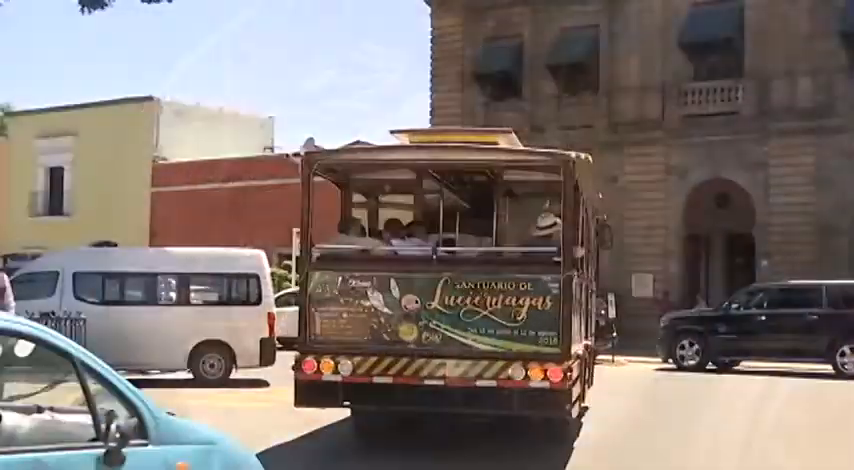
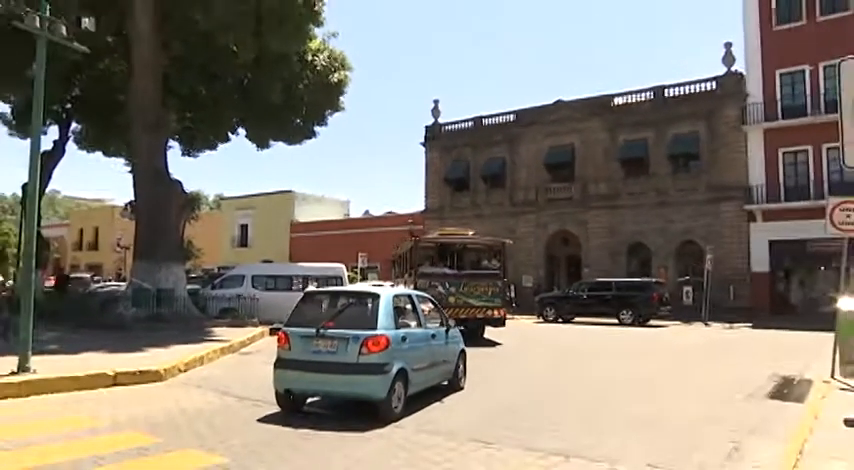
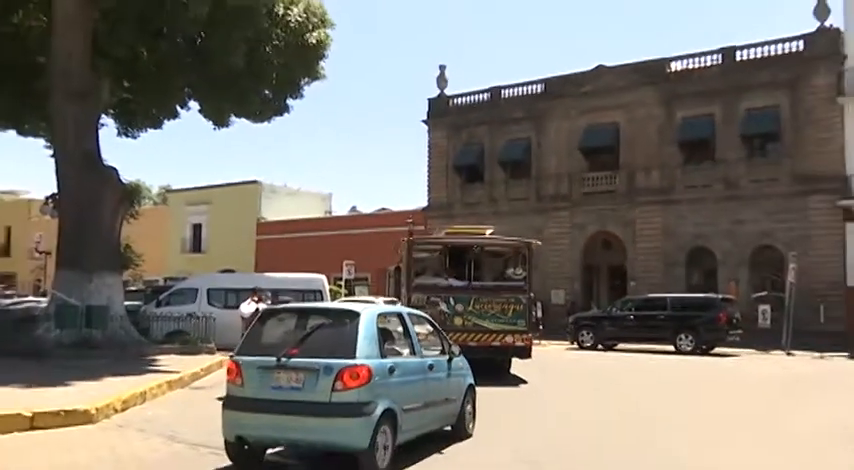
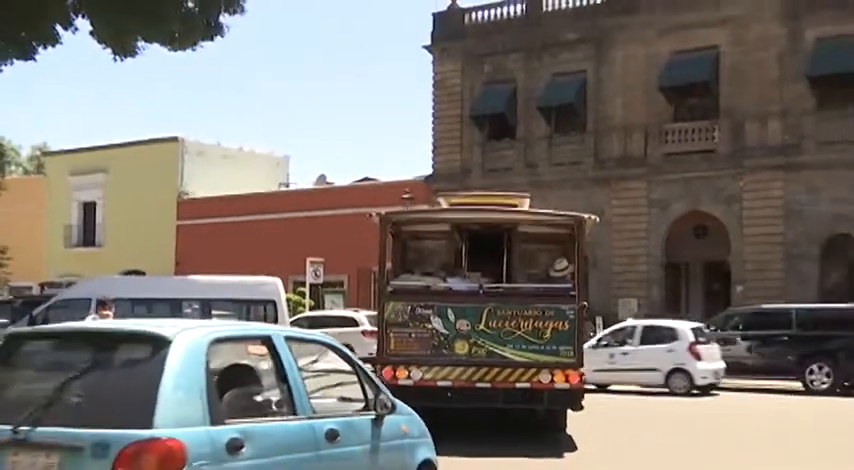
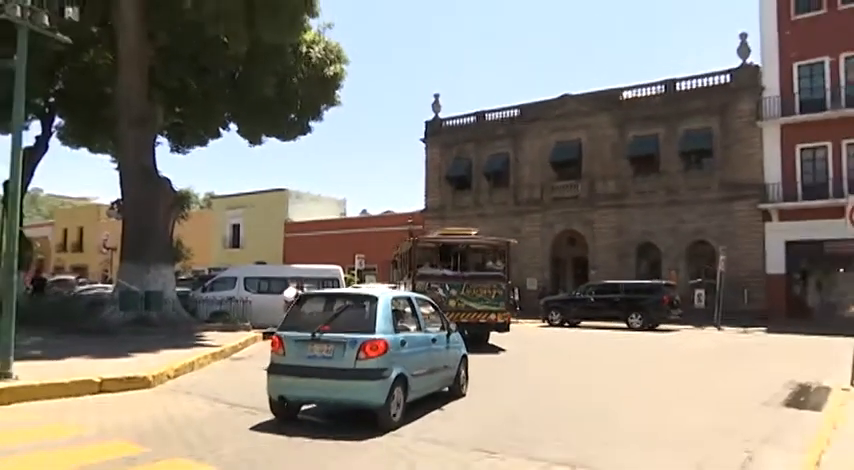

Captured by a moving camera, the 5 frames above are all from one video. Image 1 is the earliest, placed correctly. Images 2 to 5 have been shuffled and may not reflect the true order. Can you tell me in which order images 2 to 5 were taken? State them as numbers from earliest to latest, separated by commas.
4, 3, 5, 2
